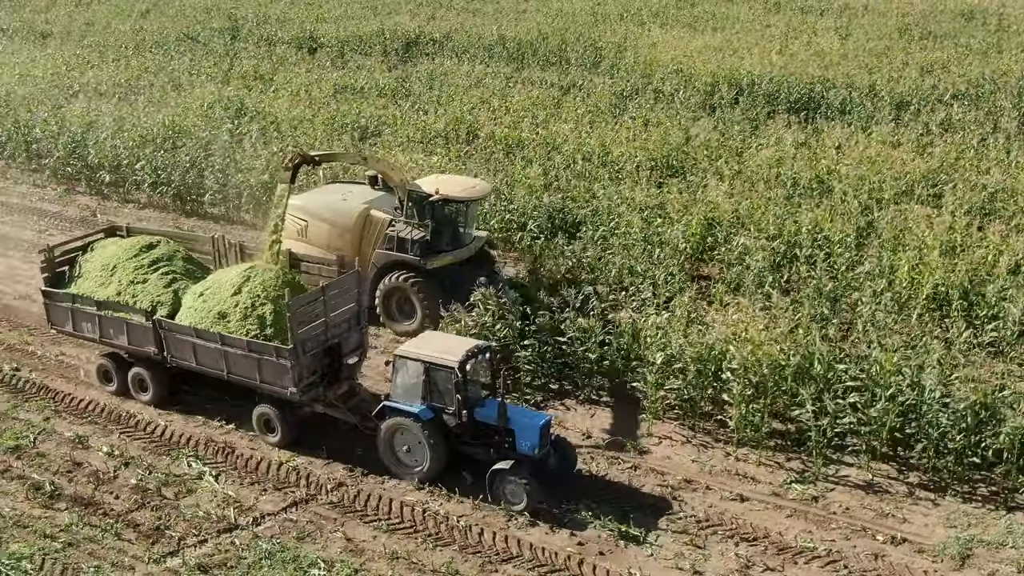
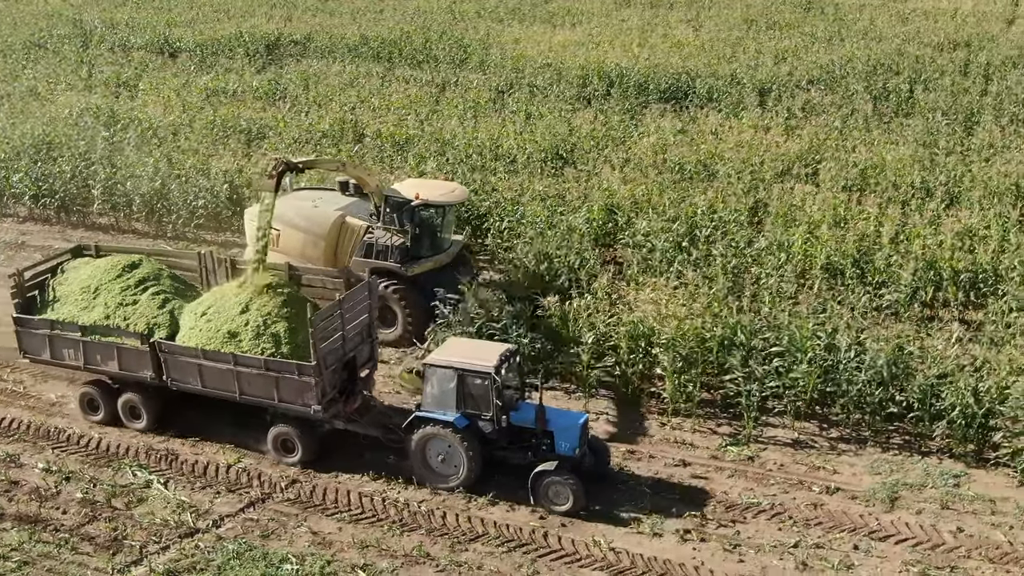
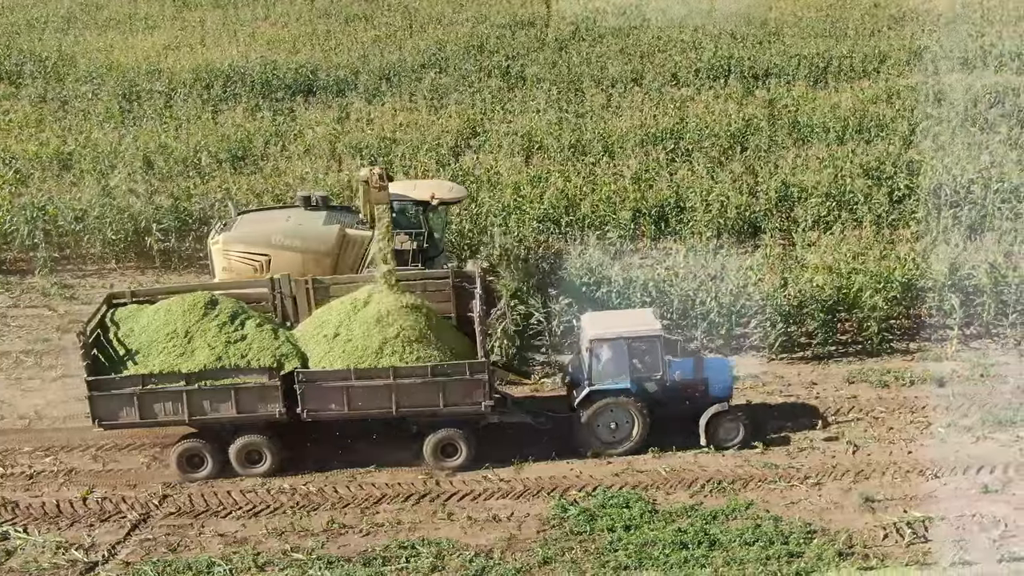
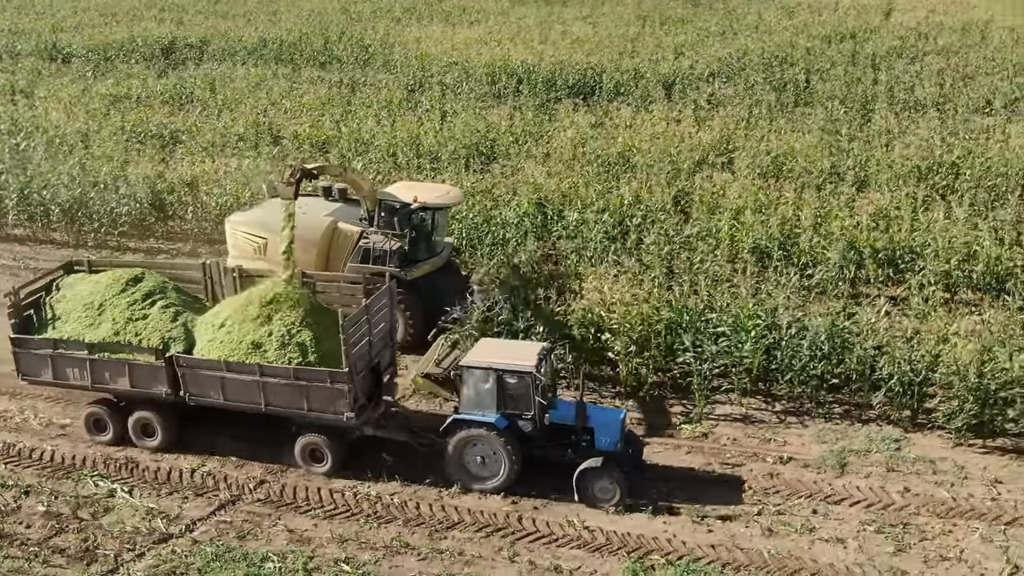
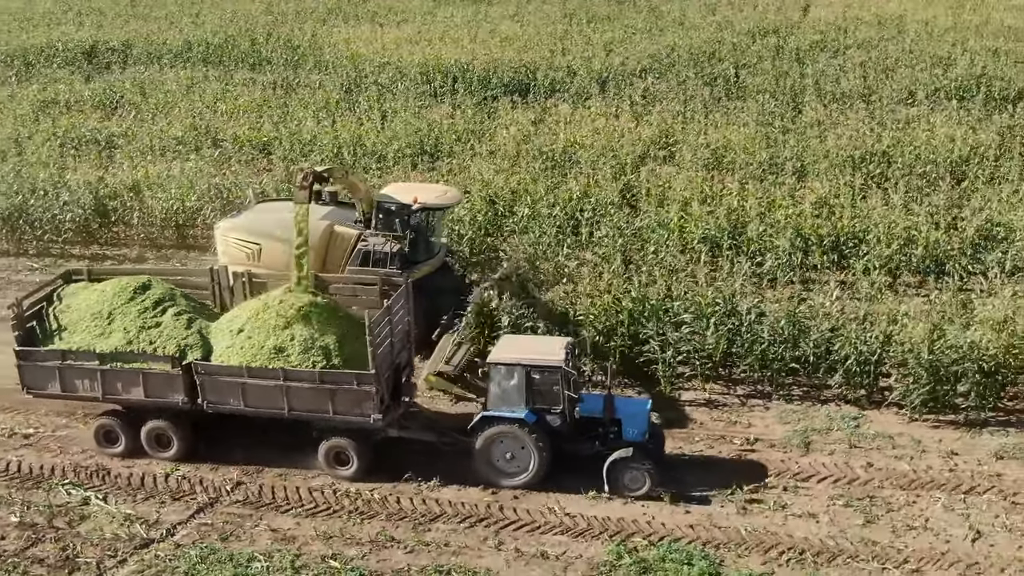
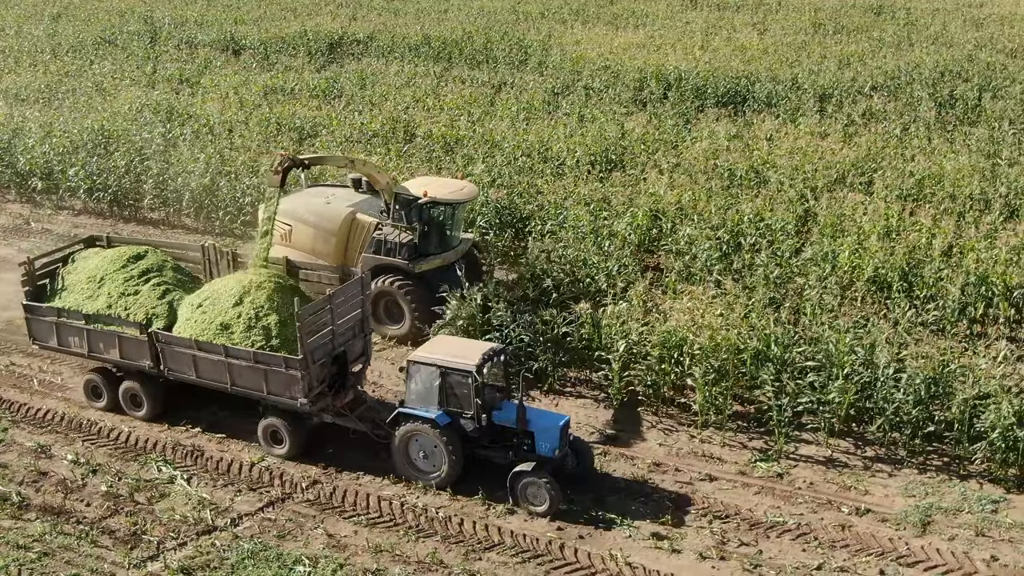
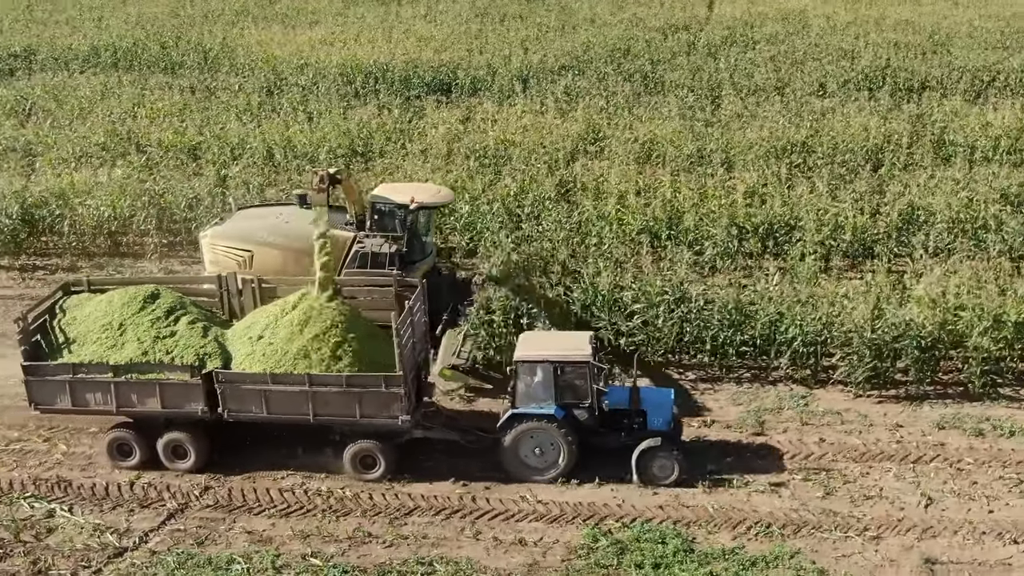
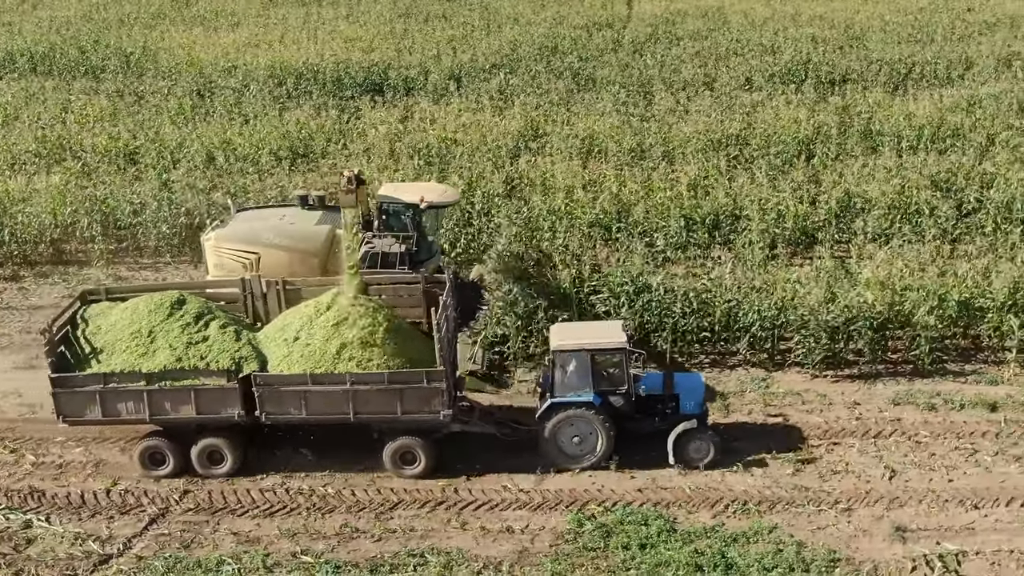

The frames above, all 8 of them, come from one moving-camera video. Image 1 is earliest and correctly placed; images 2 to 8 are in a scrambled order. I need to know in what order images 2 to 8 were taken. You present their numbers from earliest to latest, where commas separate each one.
6, 2, 4, 5, 7, 8, 3
